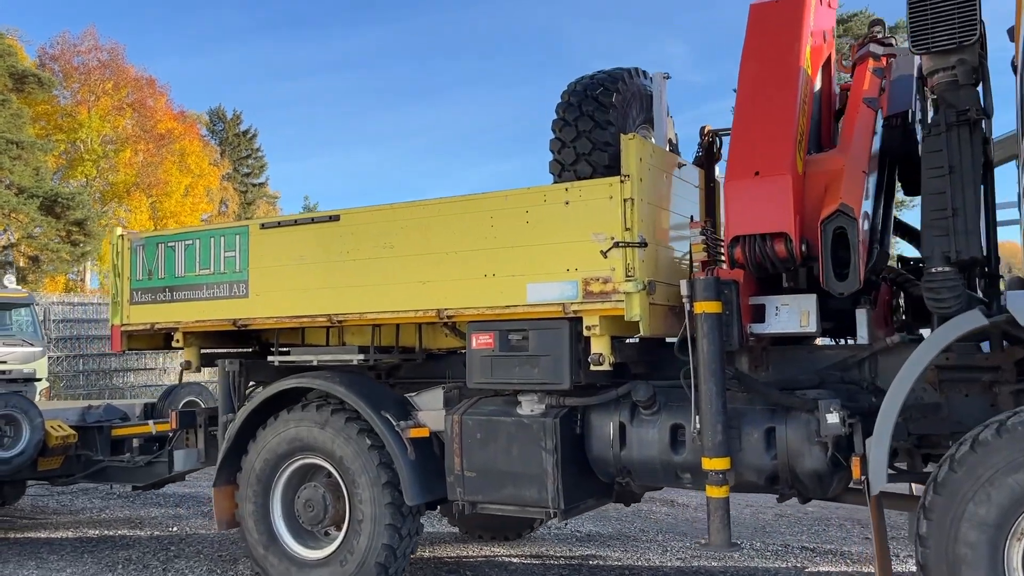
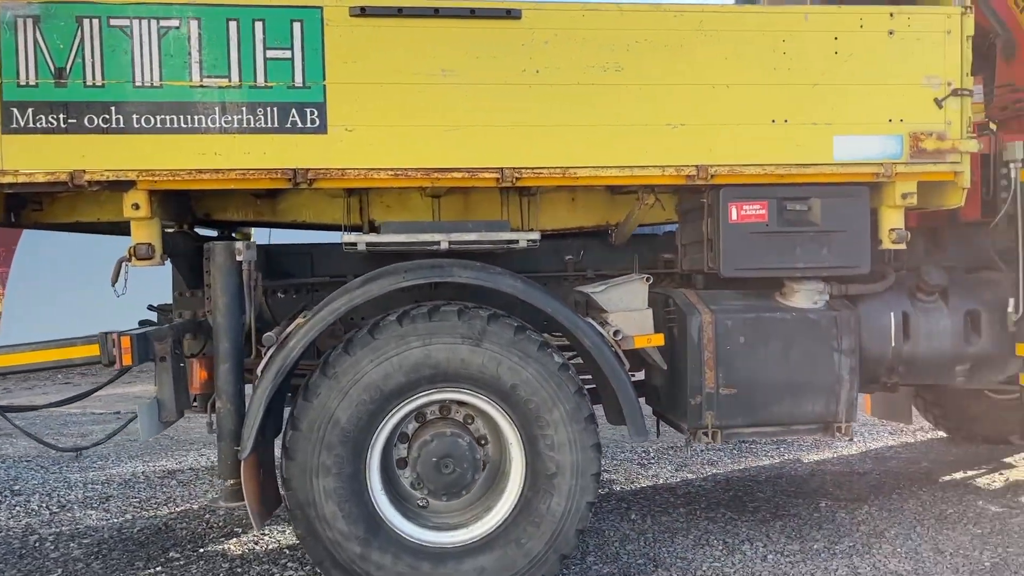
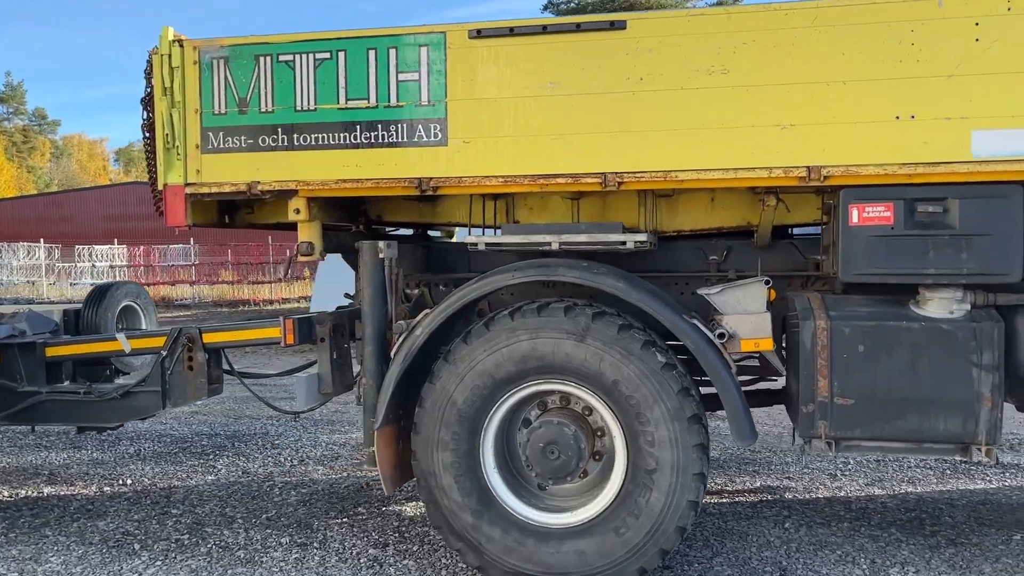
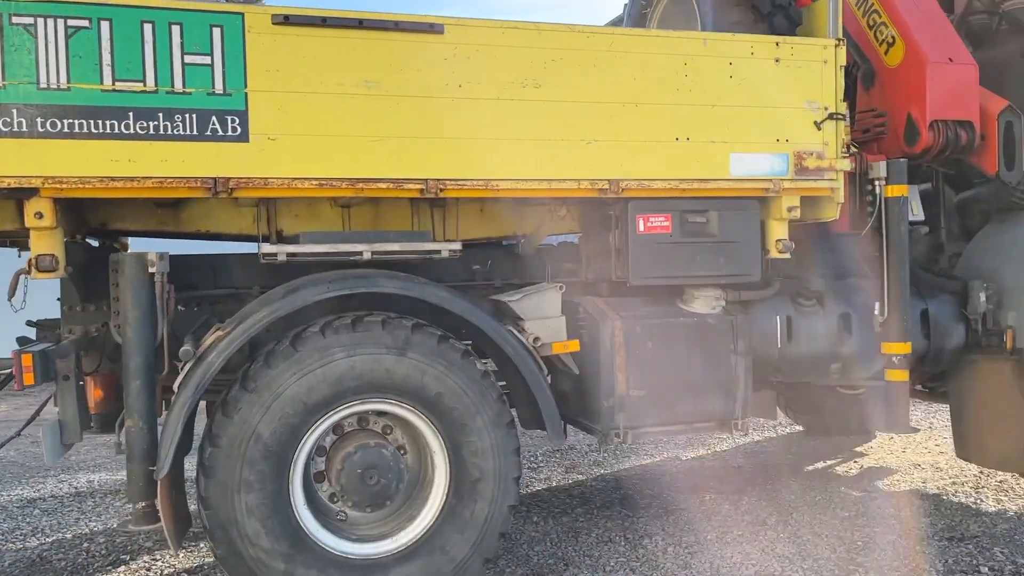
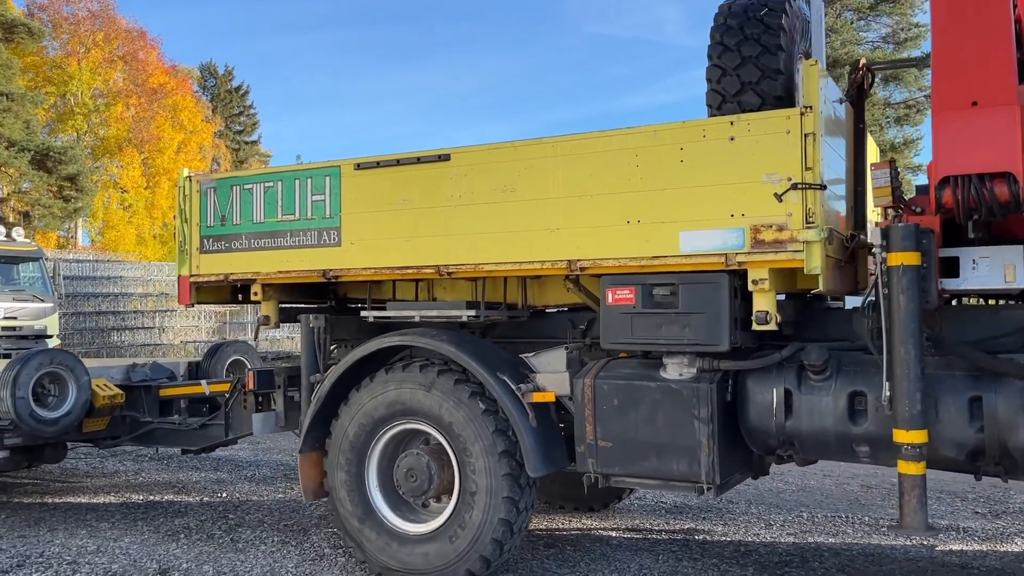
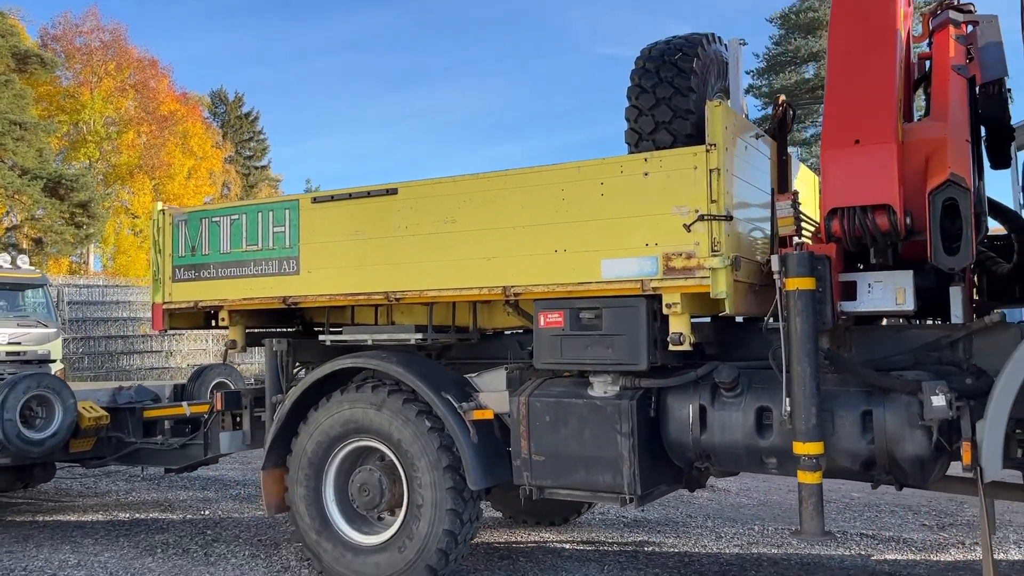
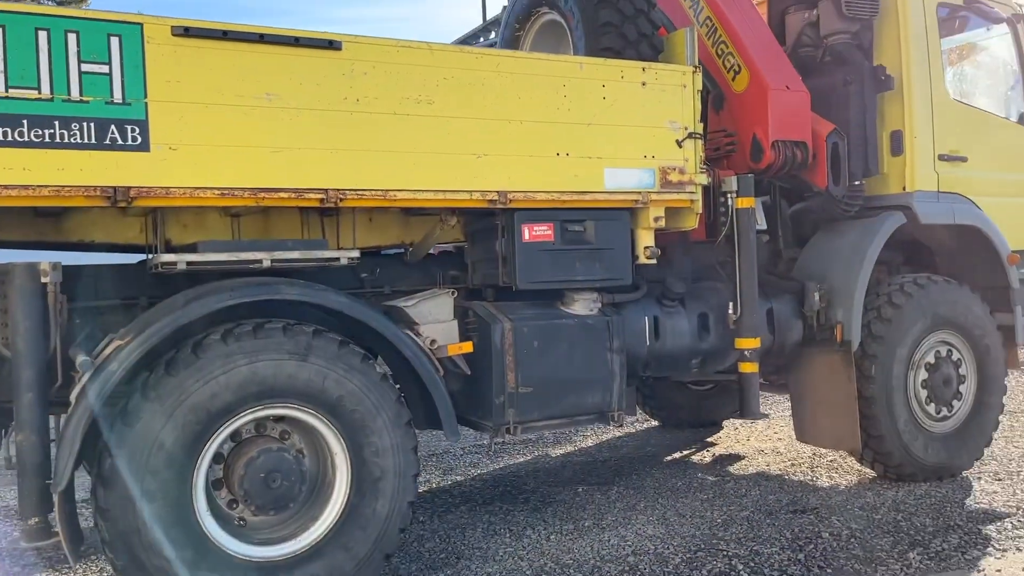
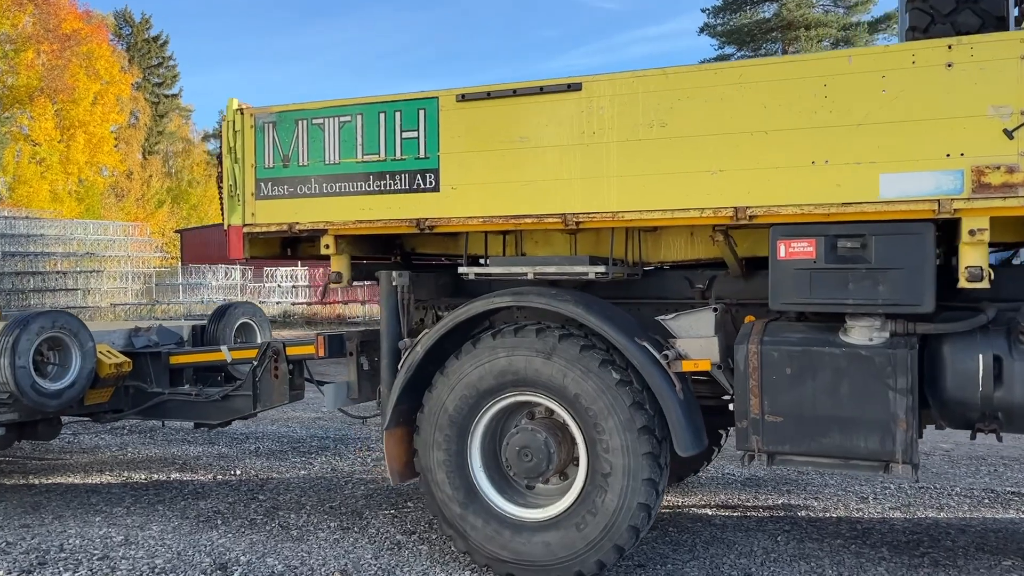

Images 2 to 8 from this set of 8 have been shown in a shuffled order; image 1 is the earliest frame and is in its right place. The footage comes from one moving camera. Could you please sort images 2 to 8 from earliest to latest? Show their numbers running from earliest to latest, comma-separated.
6, 5, 8, 3, 2, 4, 7
